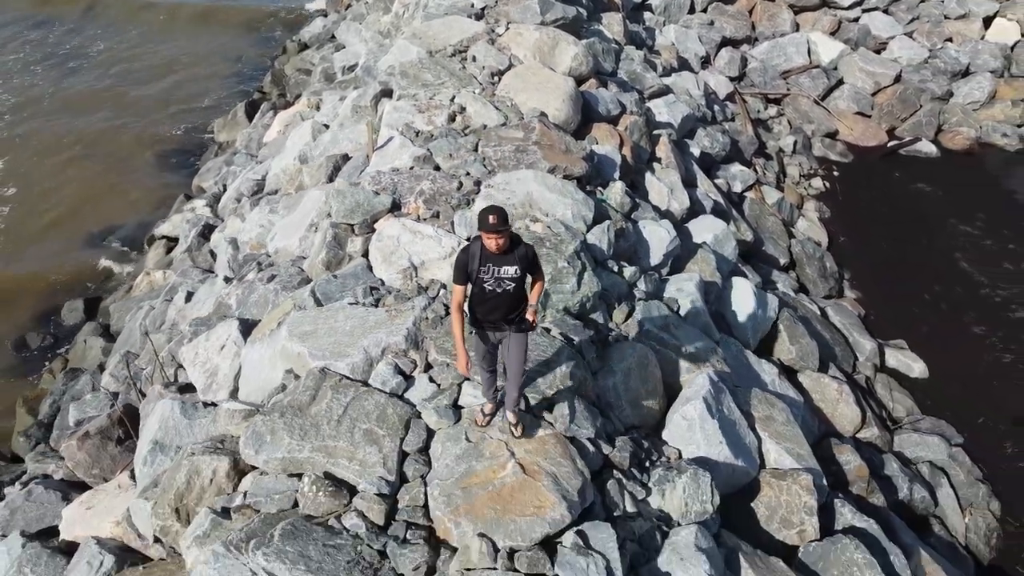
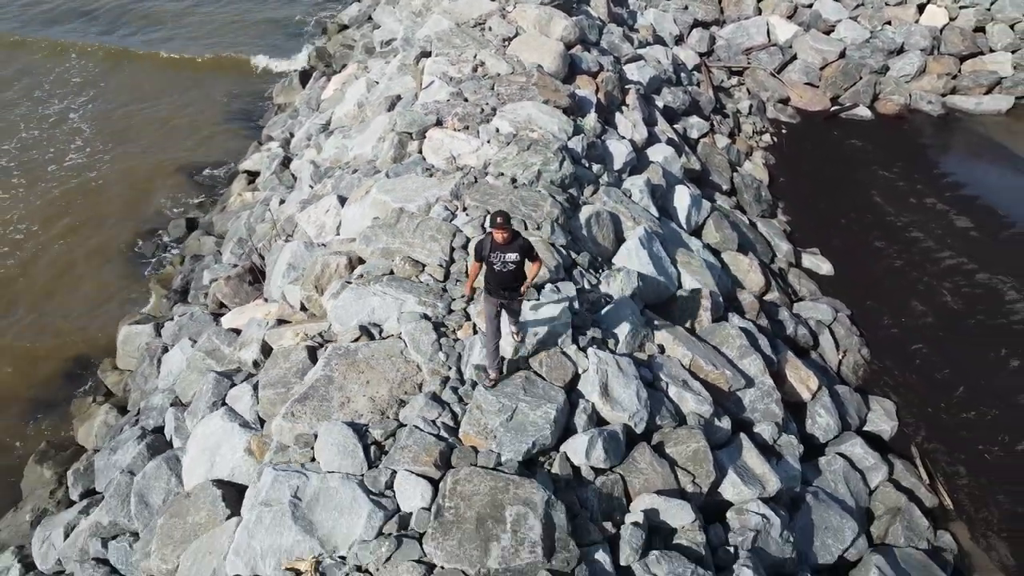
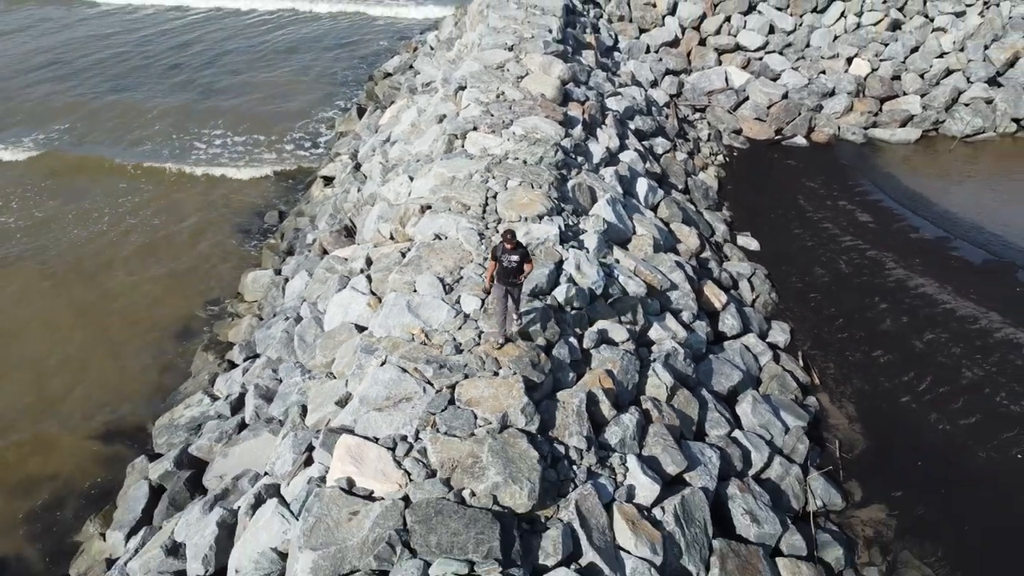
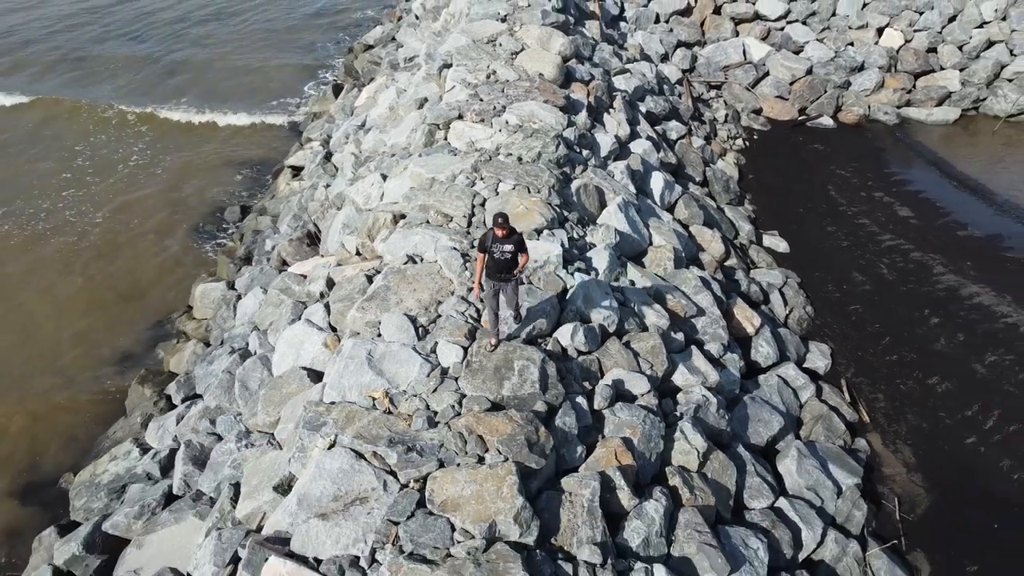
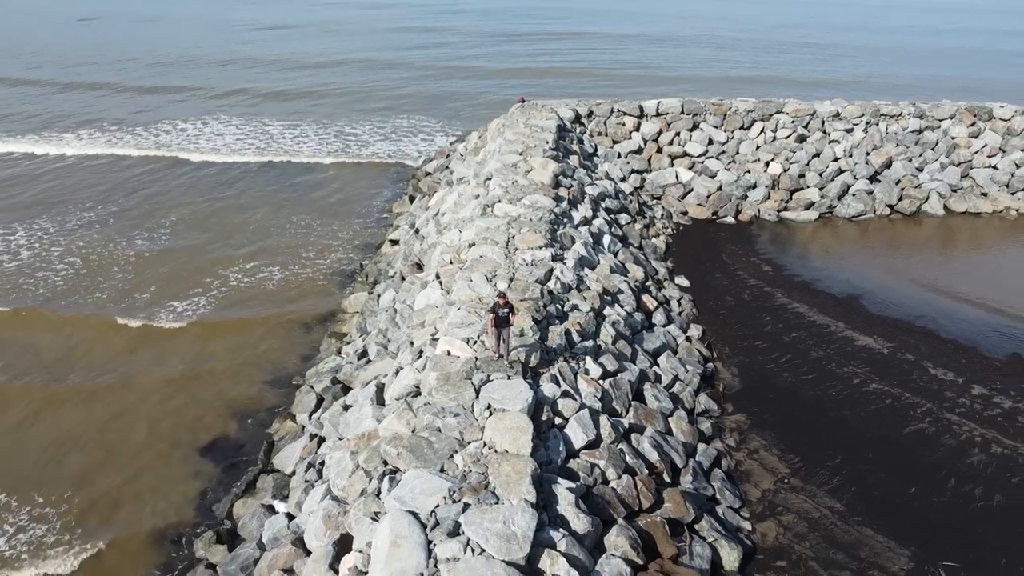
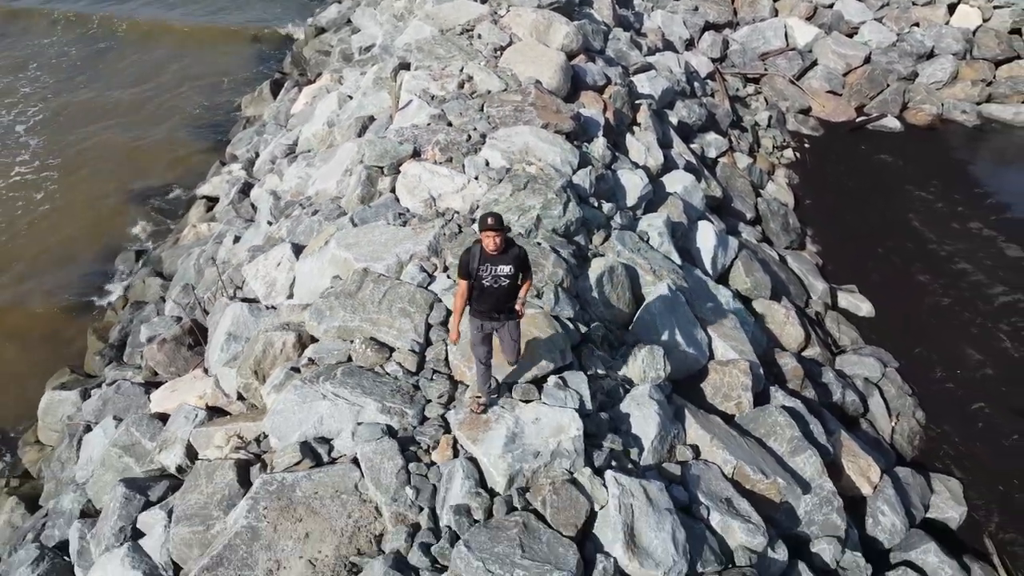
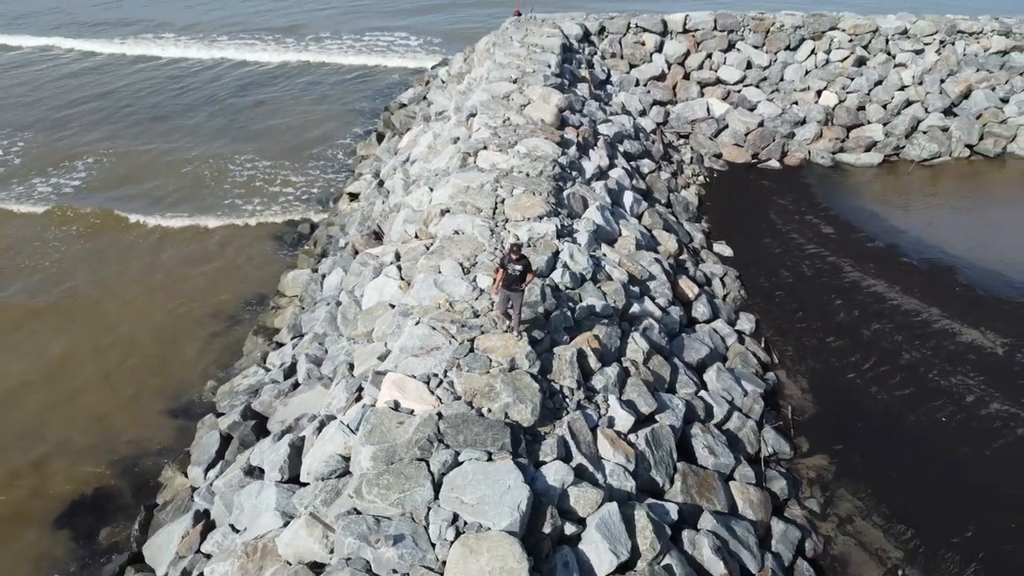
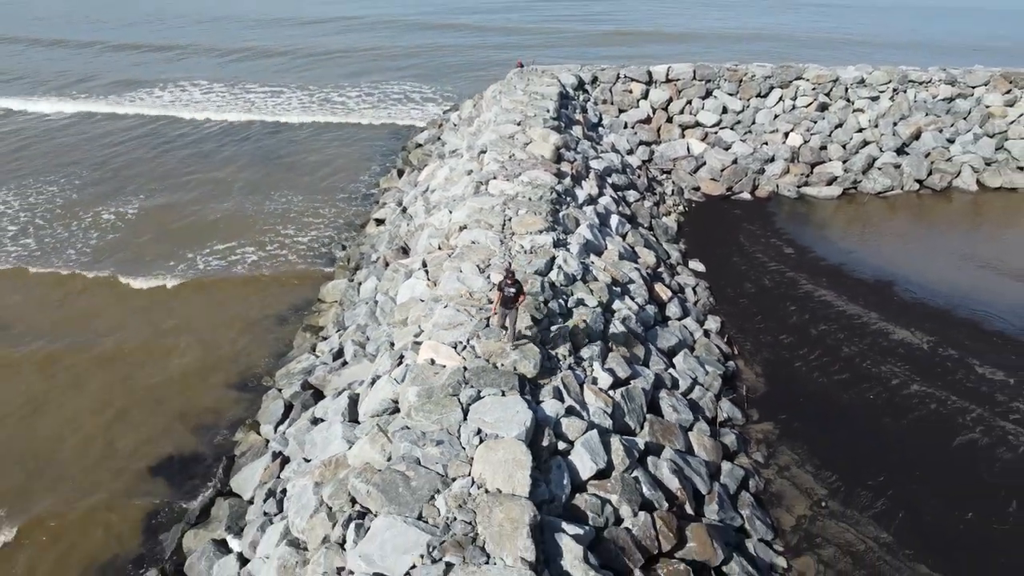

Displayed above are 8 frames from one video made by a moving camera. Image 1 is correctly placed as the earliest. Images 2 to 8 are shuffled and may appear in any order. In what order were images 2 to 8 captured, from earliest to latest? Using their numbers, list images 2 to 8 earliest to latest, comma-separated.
6, 2, 4, 3, 7, 8, 5
